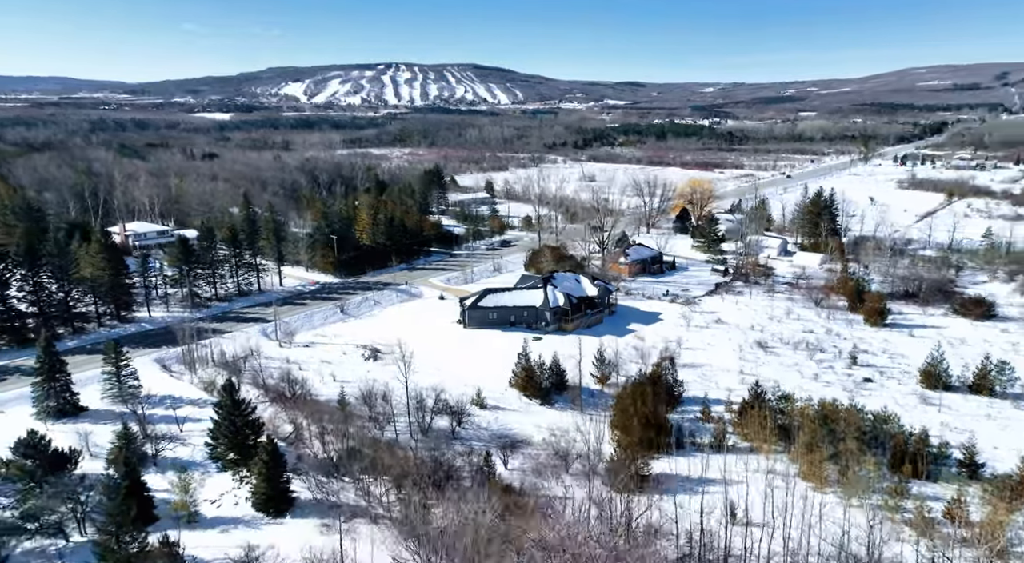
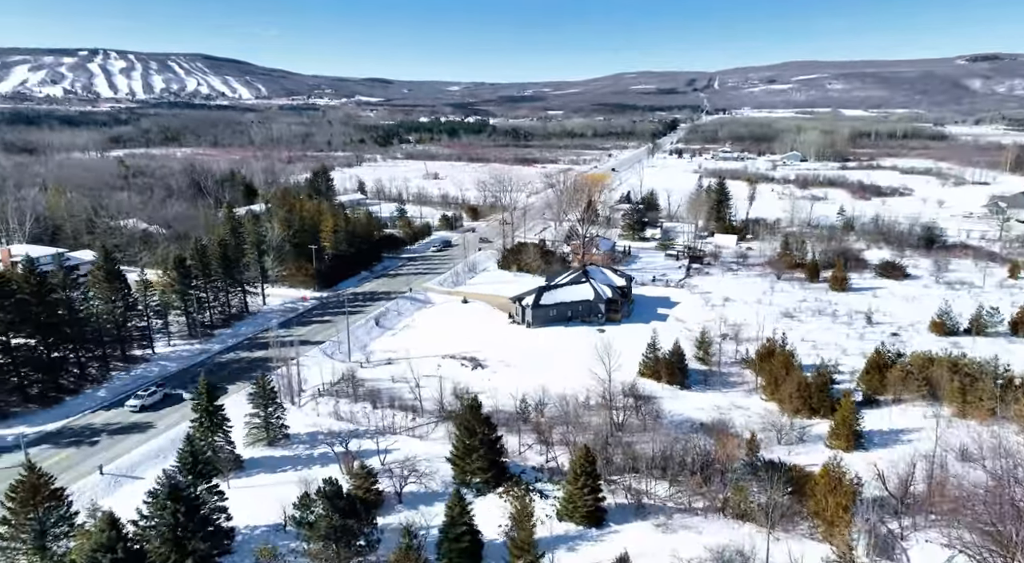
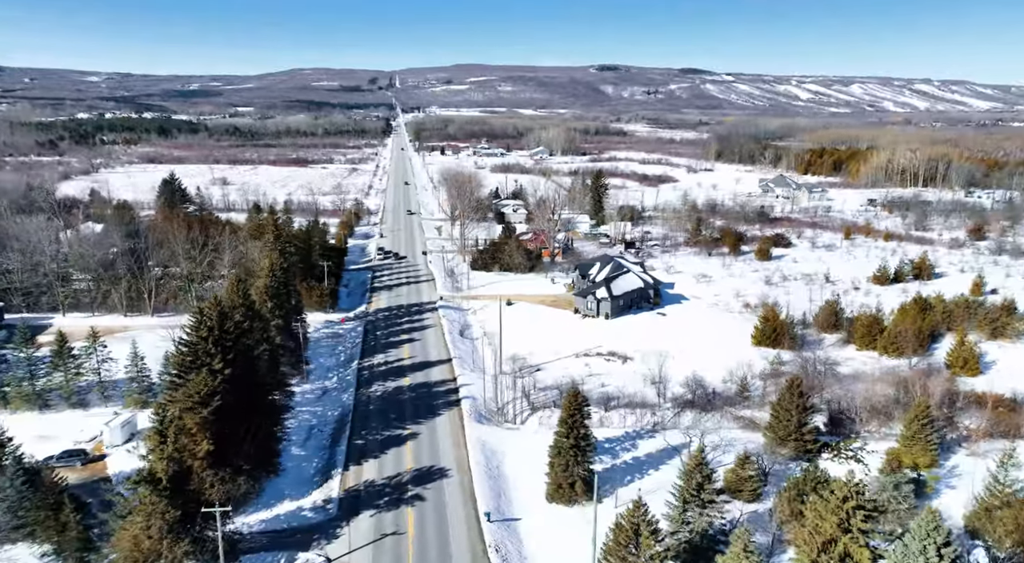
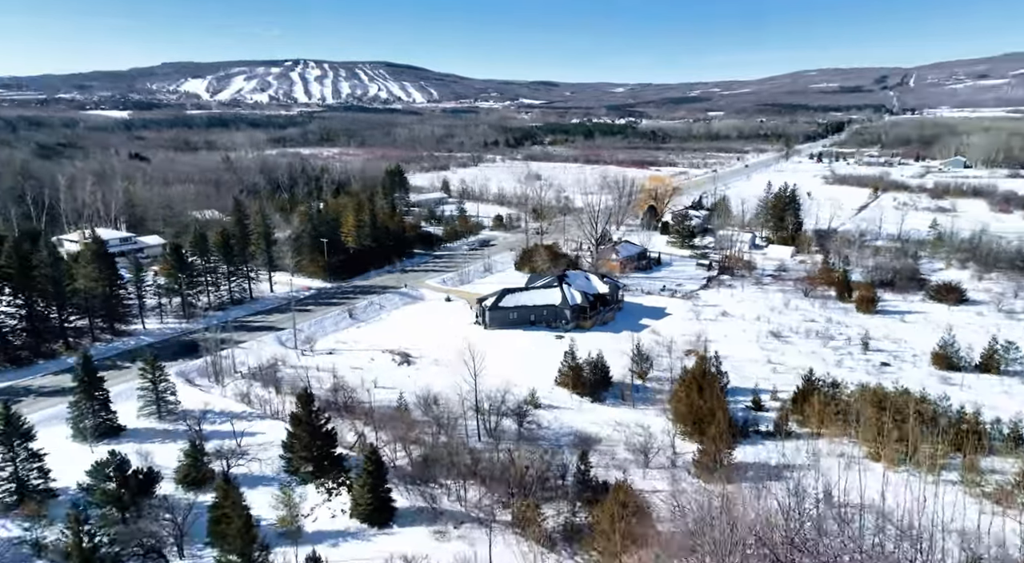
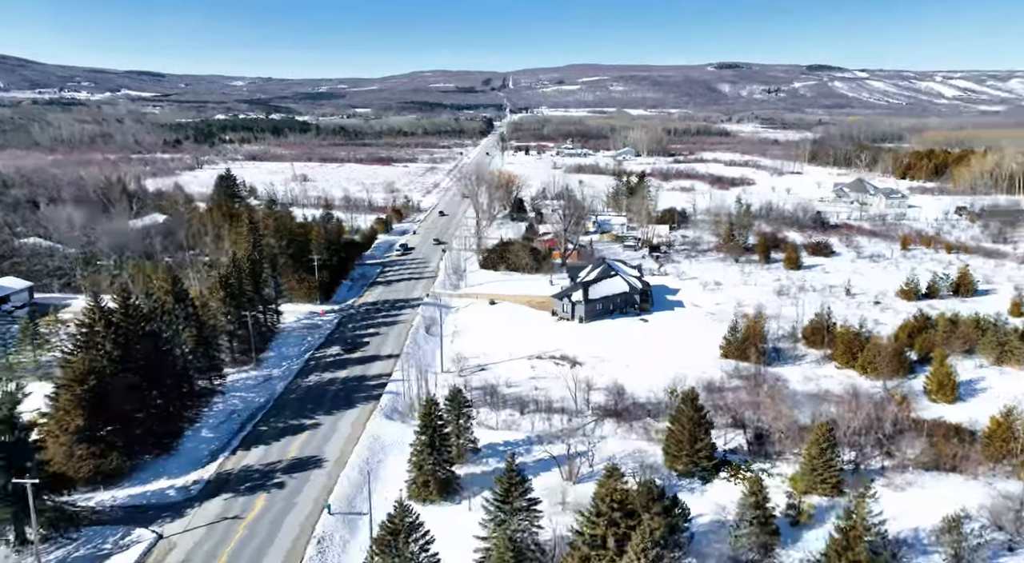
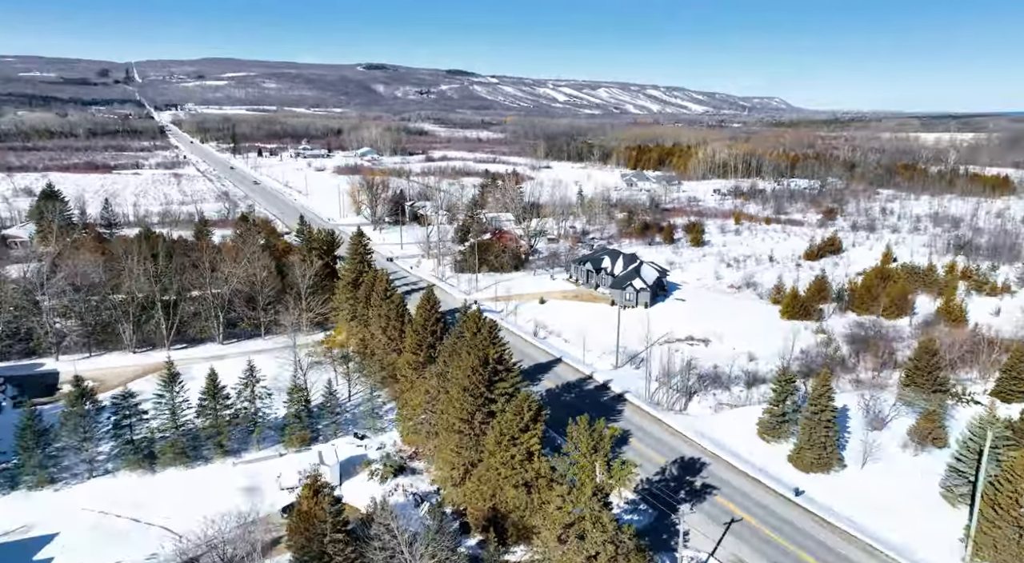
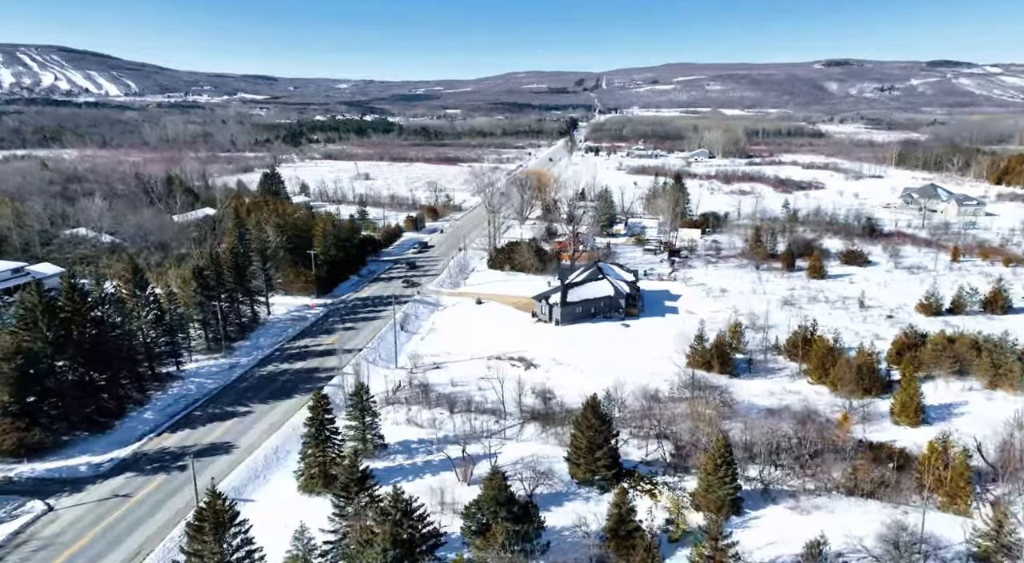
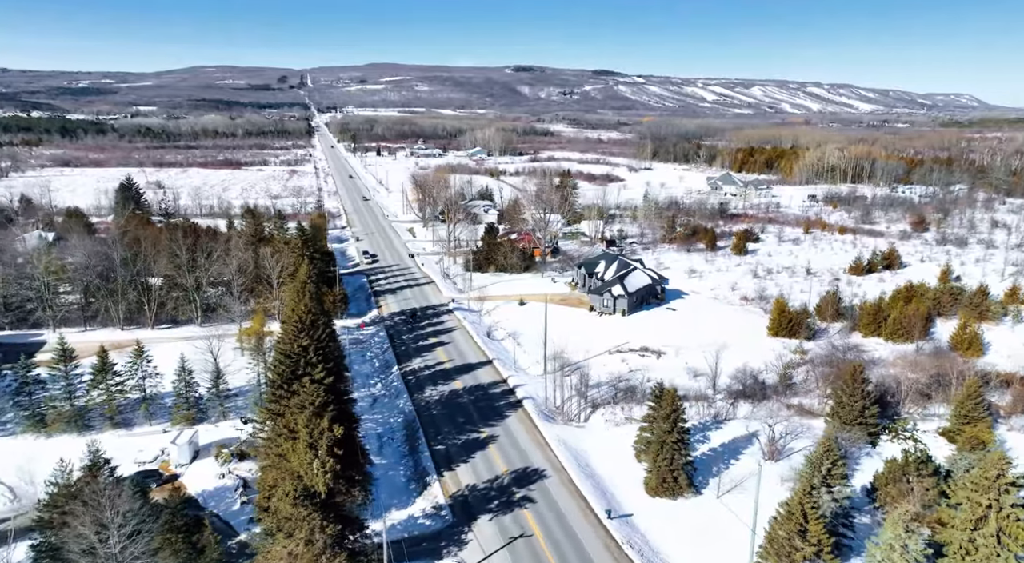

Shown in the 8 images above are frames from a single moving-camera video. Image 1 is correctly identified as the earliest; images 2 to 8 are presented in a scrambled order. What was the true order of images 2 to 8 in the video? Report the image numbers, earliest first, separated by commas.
4, 2, 7, 5, 3, 8, 6
